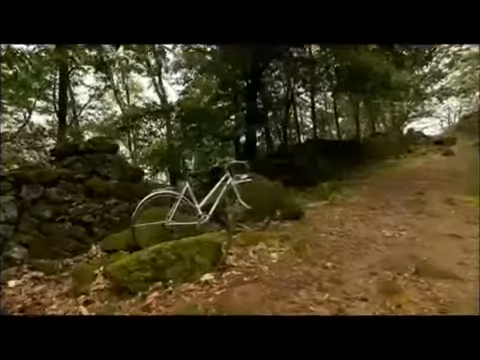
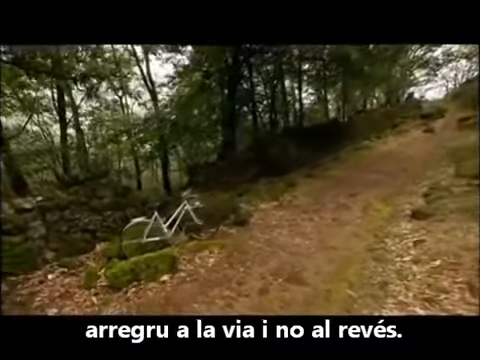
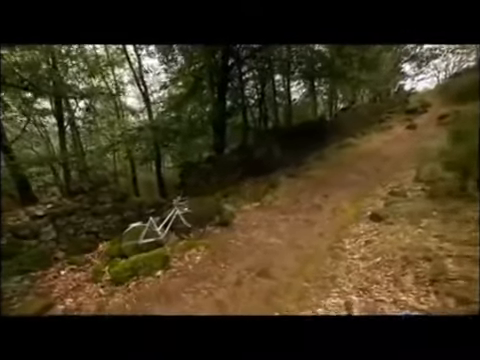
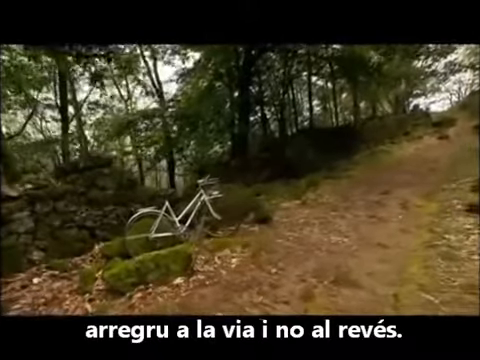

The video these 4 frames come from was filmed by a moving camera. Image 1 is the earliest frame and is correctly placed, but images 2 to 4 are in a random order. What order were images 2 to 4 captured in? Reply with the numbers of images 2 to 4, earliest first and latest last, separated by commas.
4, 2, 3
